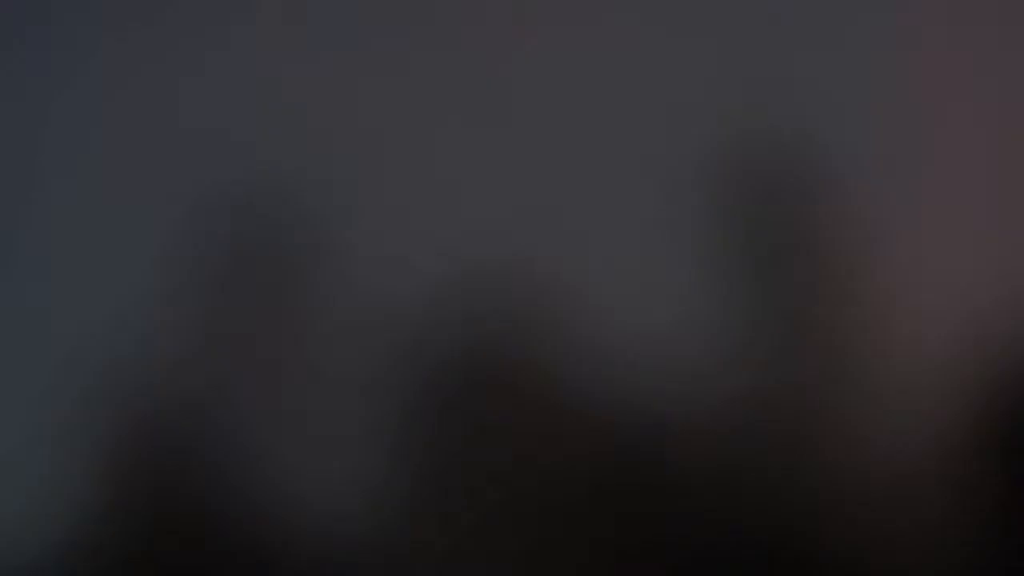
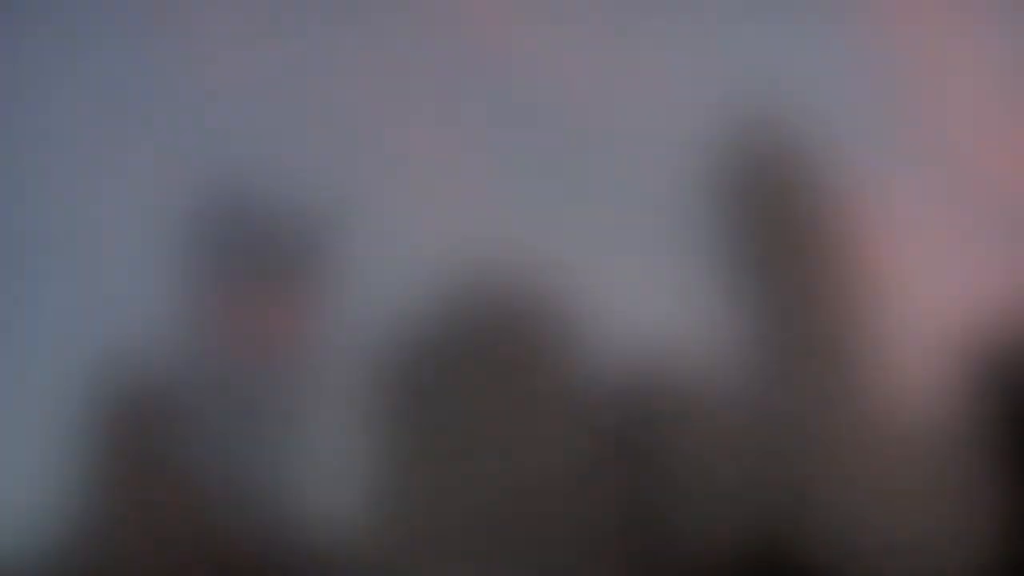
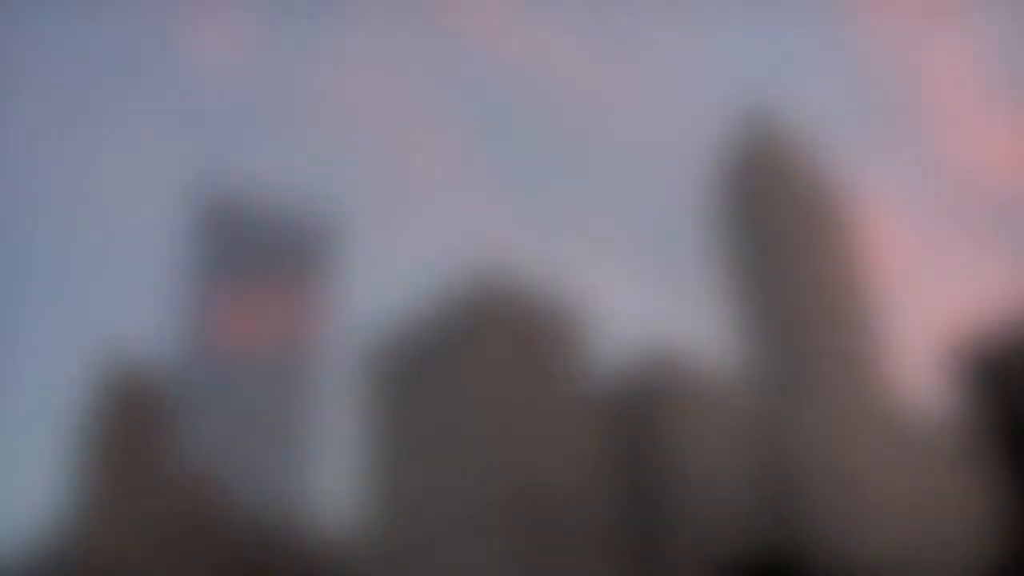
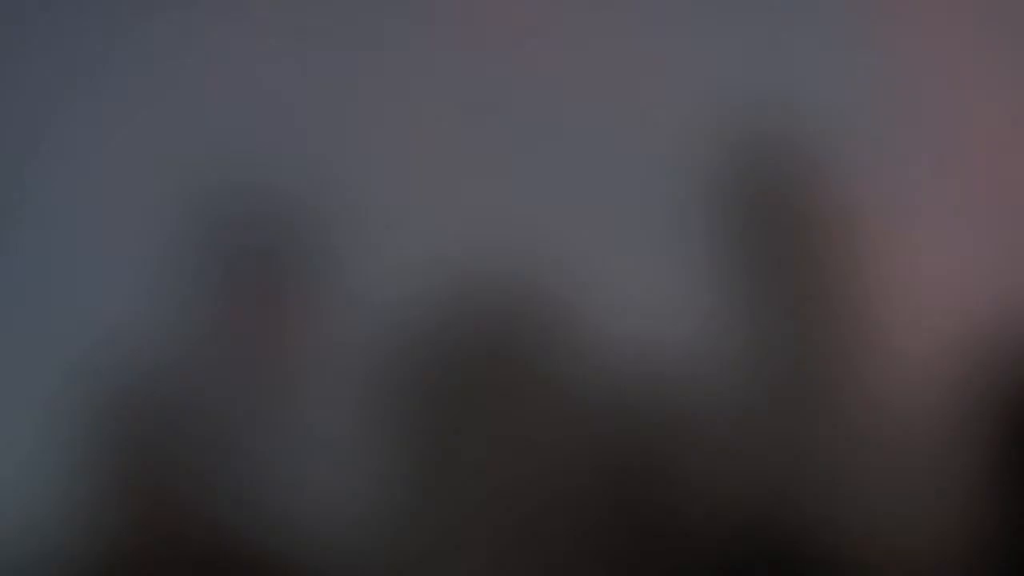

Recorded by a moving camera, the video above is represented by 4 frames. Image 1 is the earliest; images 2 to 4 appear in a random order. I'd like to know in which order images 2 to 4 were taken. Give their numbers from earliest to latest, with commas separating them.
4, 2, 3
